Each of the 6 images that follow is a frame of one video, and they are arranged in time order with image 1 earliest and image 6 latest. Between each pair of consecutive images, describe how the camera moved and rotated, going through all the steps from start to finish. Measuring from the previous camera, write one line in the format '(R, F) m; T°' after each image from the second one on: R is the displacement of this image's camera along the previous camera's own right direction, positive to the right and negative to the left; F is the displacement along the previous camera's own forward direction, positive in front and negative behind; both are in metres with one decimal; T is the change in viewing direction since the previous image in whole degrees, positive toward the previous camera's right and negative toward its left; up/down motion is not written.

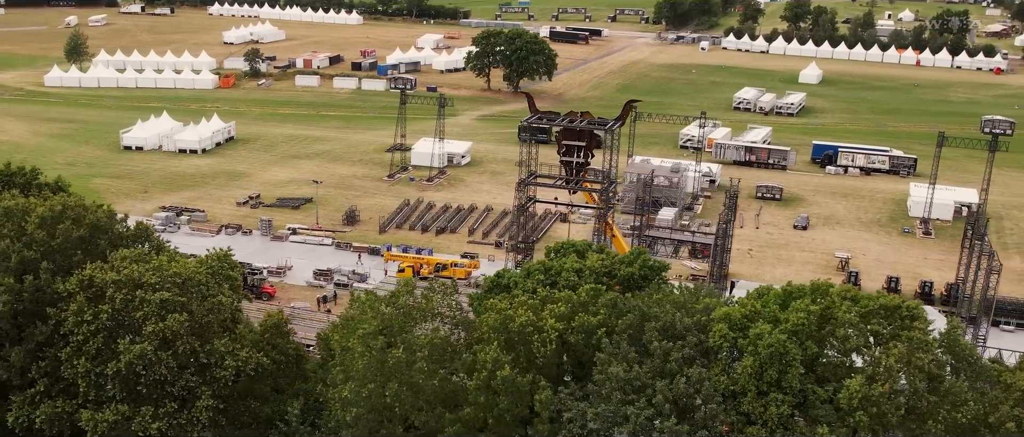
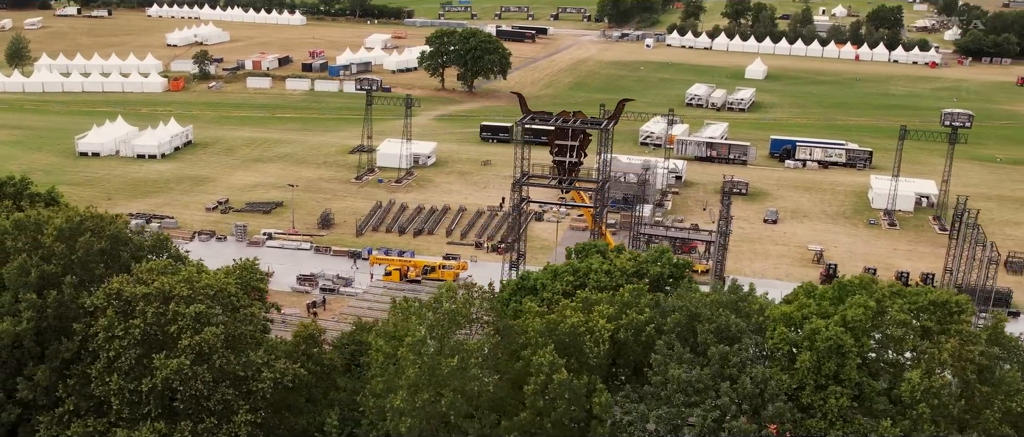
(-2.6, +0.5) m; +3°
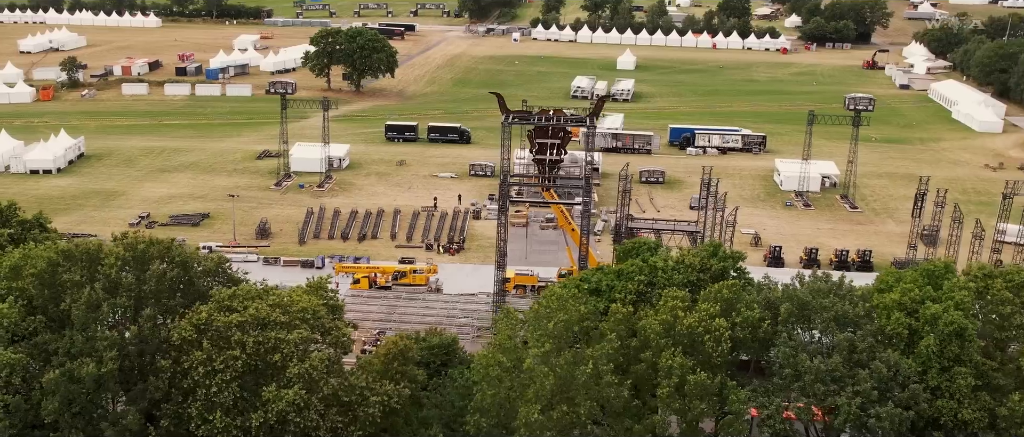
(-6.1, +1.3) m; +8°
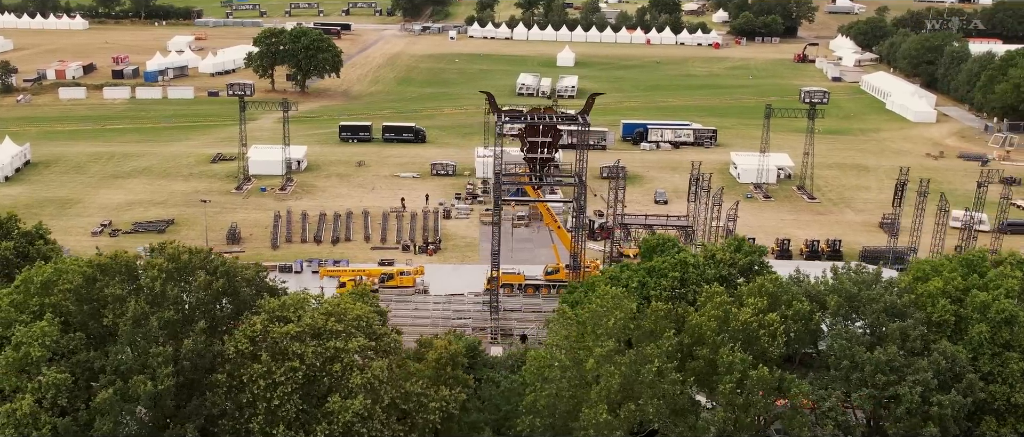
(-2.9, +0.4) m; +4°
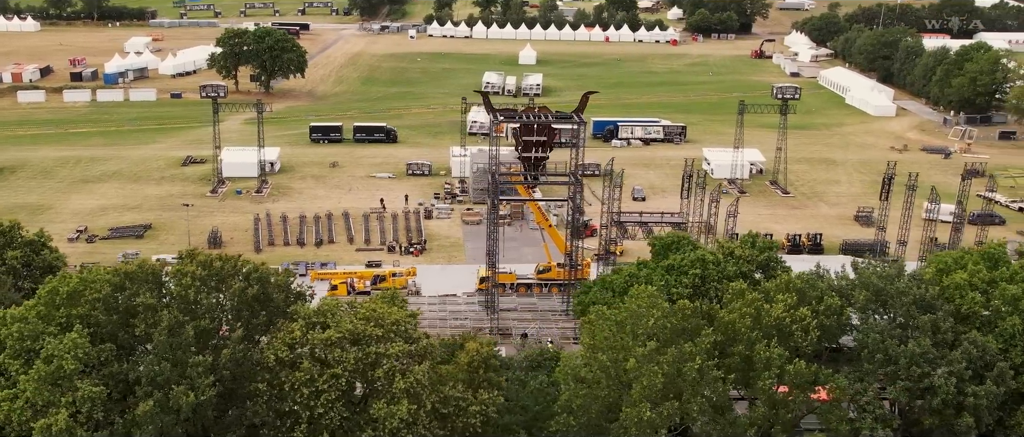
(-1.9, +0.2) m; +2°
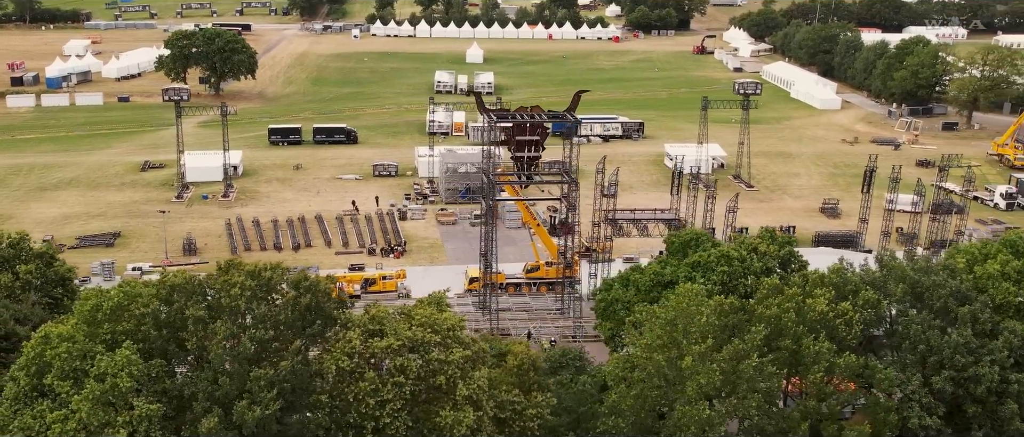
(-2.6, +0.3) m; +3°
